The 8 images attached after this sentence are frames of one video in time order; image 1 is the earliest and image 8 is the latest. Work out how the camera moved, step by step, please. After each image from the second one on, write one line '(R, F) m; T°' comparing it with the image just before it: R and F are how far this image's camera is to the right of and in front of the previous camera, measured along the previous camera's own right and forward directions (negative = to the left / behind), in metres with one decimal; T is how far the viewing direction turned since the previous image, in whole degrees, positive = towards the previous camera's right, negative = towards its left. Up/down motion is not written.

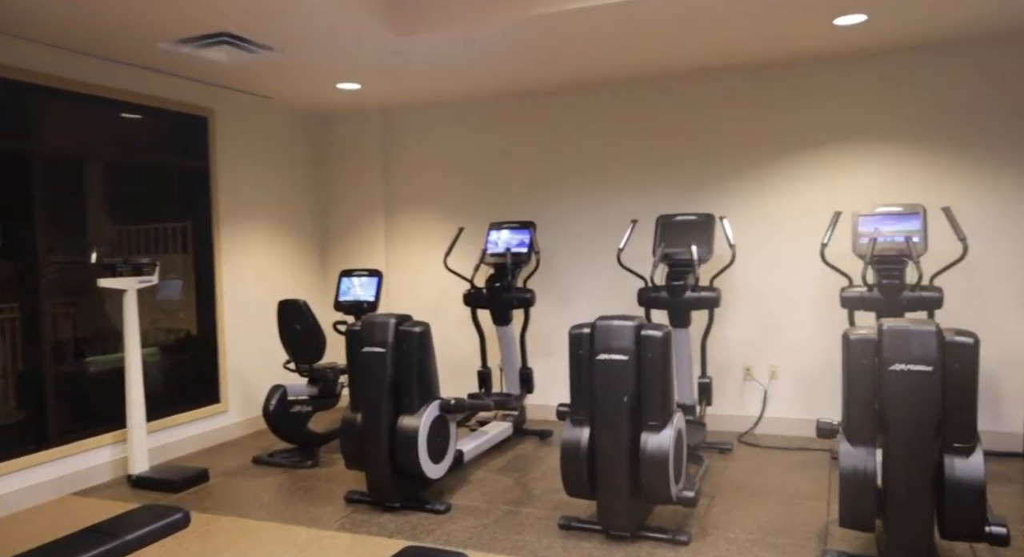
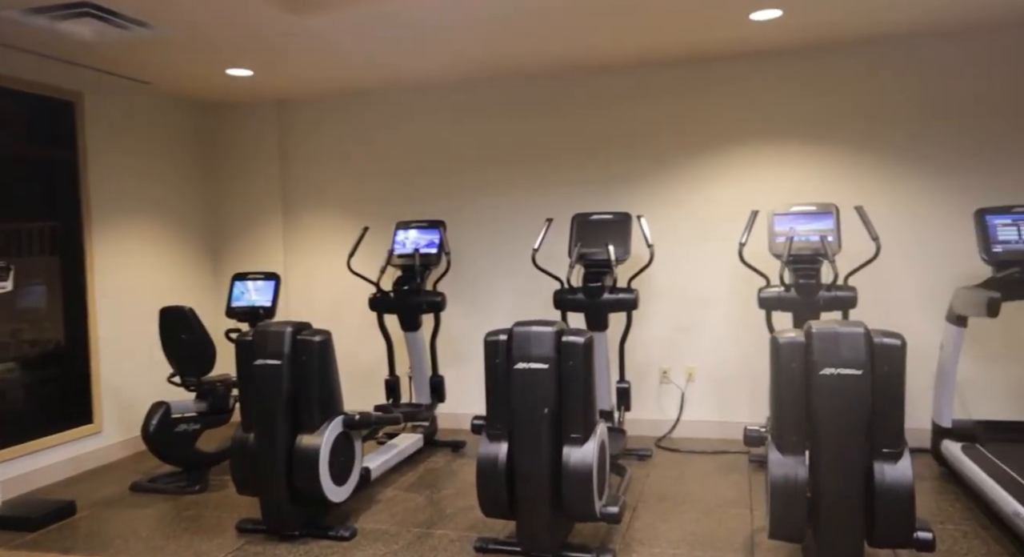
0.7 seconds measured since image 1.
(0.0, +0.2) m; +7°
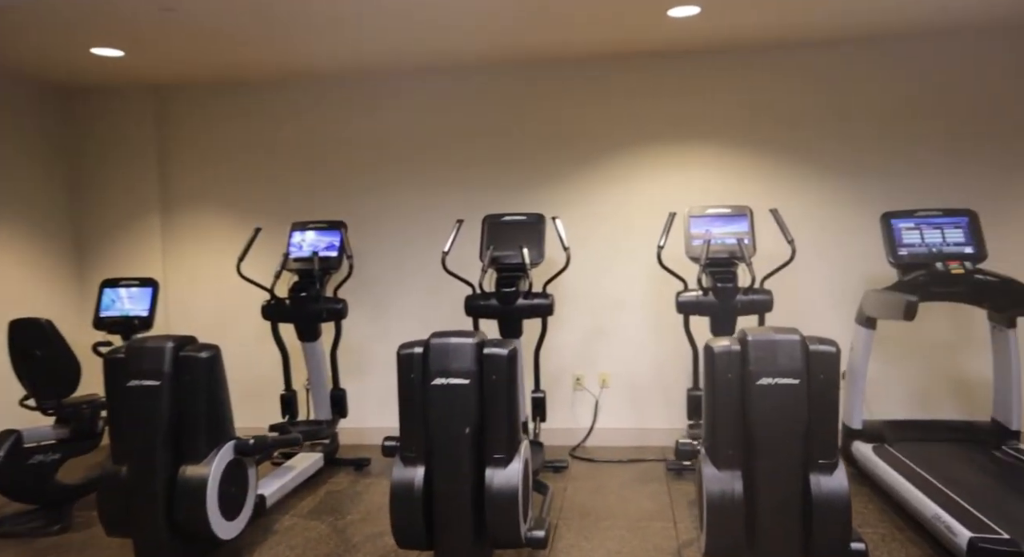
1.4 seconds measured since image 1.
(-0.1, +0.3) m; +8°
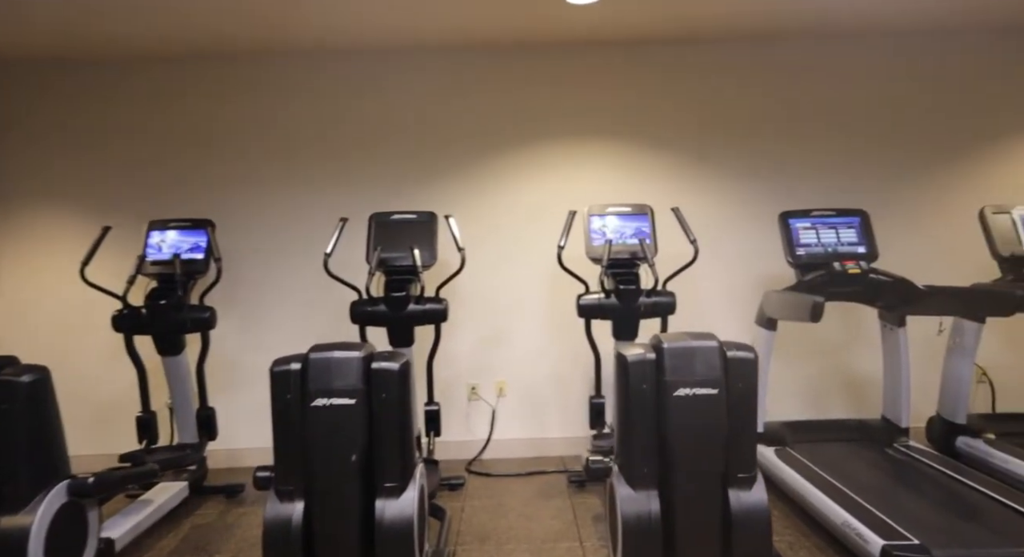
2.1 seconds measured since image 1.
(0.0, +0.3) m; +9°
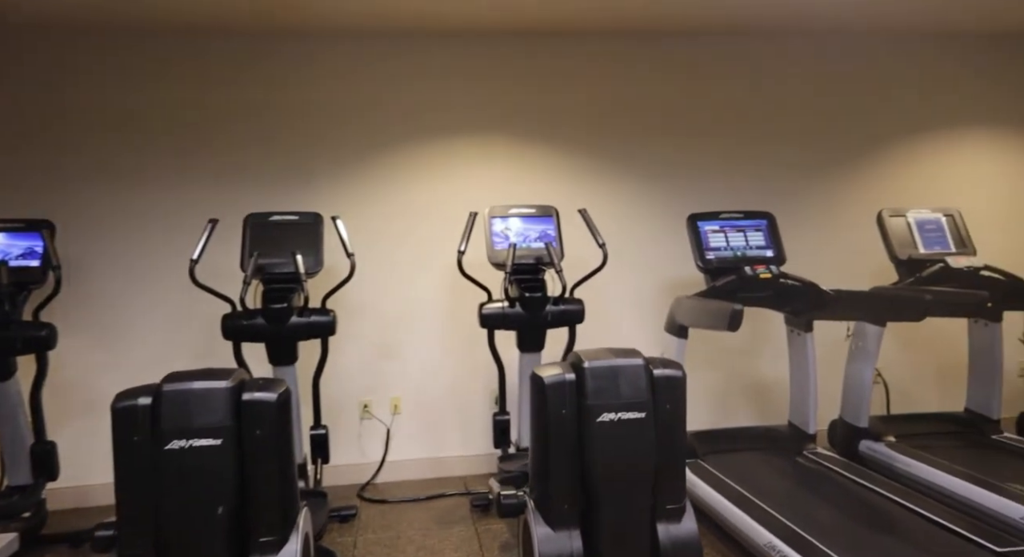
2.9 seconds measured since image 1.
(0.0, +0.3) m; +8°
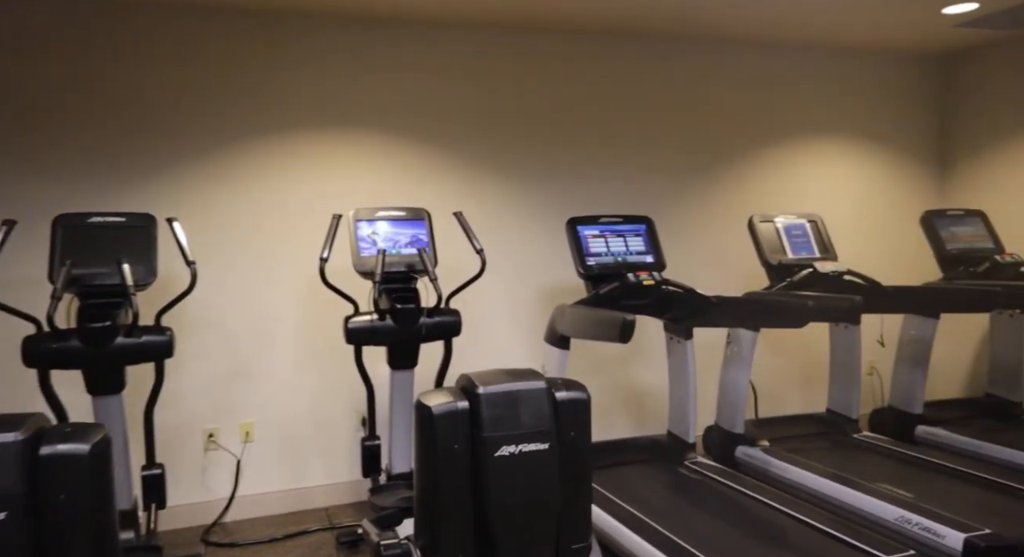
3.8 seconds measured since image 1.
(-0.1, +0.3) m; +11°
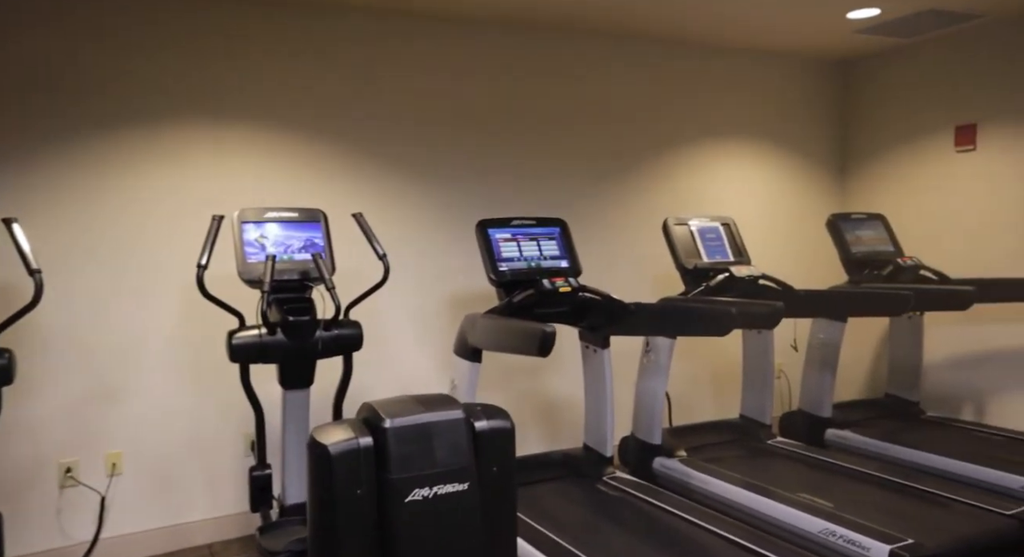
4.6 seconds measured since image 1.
(0.0, +0.3) m; +7°
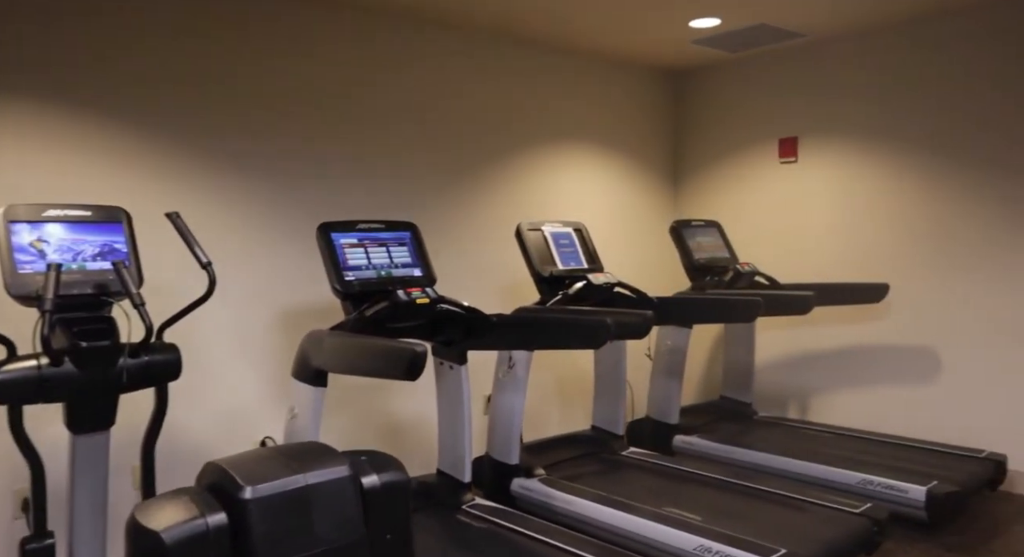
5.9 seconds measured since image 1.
(-0.1, +0.3) m; +14°
